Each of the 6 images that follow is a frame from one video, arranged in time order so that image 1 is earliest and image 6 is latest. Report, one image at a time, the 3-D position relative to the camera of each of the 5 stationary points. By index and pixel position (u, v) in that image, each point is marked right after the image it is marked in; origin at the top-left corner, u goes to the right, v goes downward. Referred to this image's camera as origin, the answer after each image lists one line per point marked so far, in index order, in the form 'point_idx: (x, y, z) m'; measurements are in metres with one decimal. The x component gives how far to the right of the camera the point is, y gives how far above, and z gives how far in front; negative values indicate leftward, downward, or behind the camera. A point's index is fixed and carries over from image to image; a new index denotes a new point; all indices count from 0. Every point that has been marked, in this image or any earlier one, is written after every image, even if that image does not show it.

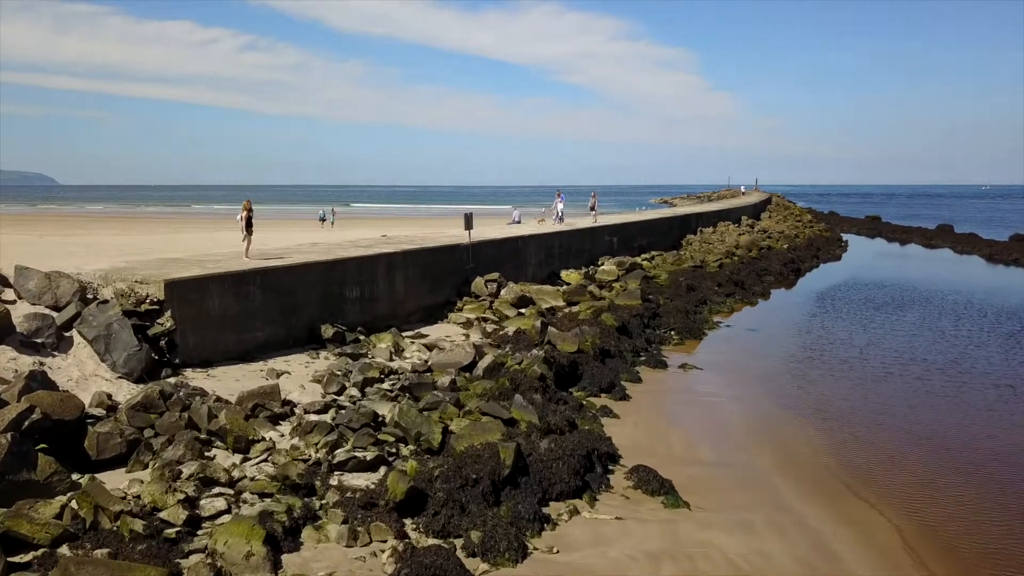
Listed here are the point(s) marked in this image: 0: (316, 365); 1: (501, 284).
0: (-3.2, -1.3, +7.2) m
1: (-0.3, +0.1, +10.9) m
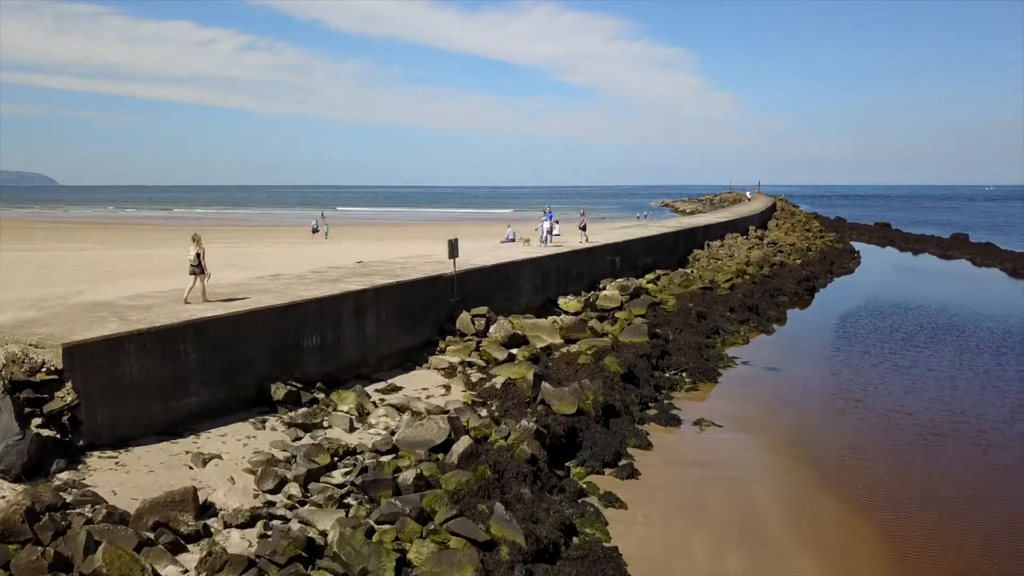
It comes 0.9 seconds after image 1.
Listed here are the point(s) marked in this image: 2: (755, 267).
0: (-3.4, -2.1, +5.9) m
1: (-0.5, -0.7, +9.6) m
2: (+9.9, +0.8, +18.0) m
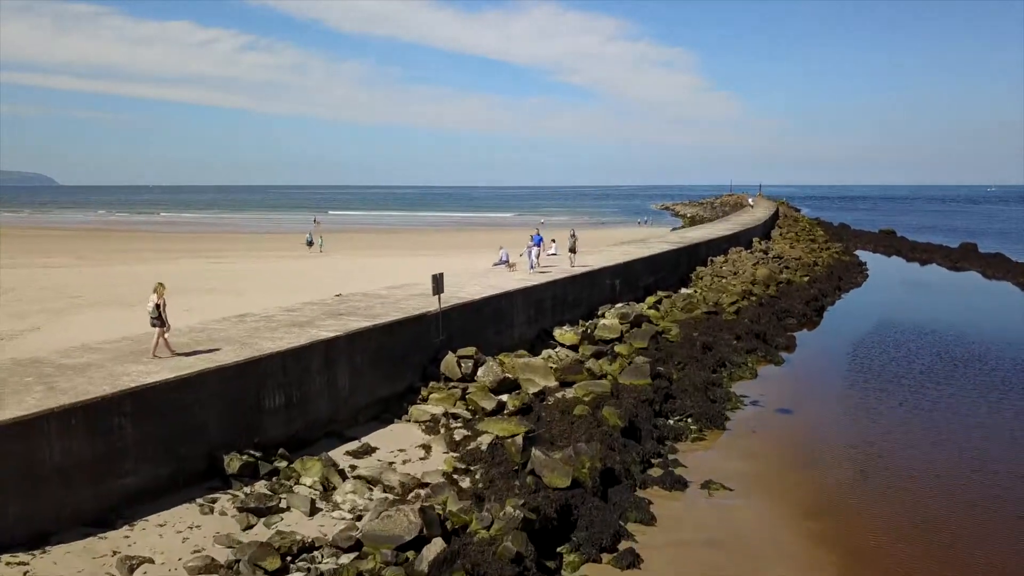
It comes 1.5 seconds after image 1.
0: (-3.6, -2.9, +5.1) m
1: (-0.7, -1.5, +8.8) m
2: (+9.7, 0.0, +17.2) m
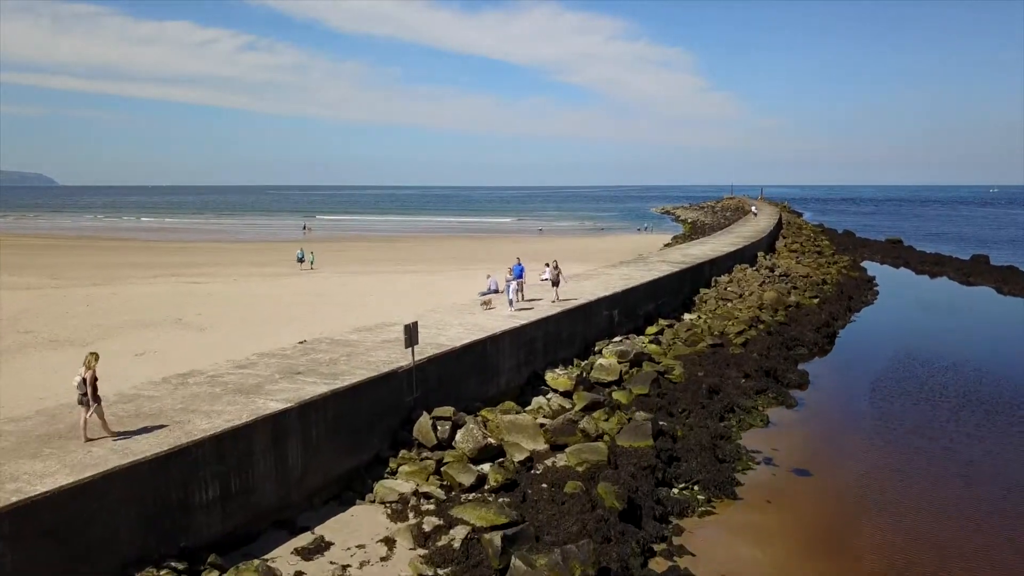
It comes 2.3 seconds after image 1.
0: (-3.9, -3.8, +4.1) m
1: (-1.0, -2.4, +7.8) m
2: (+9.4, -0.9, +16.1) m
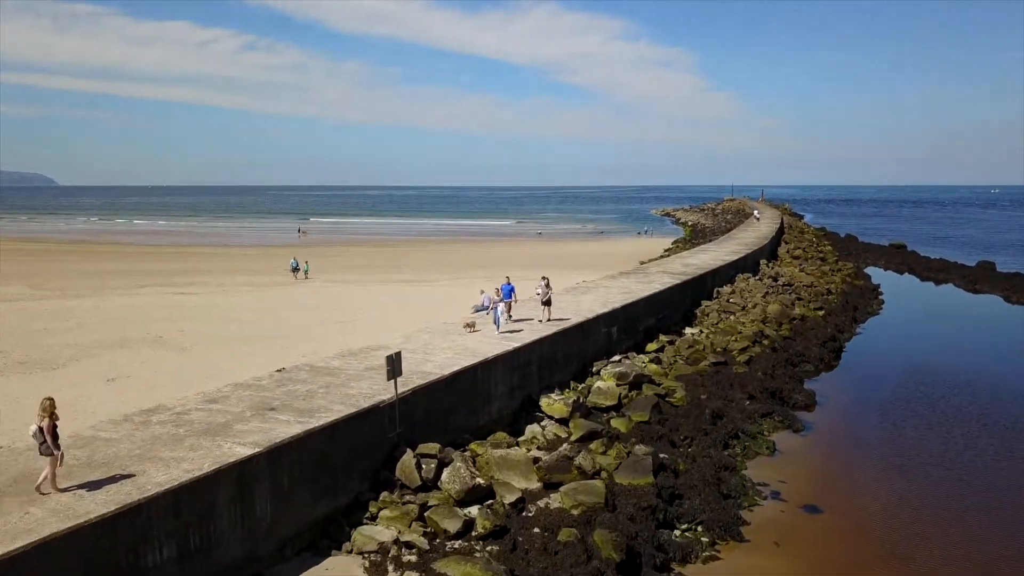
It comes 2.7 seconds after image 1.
0: (-4.1, -4.2, +3.6) m
1: (-1.1, -2.9, +7.3) m
2: (+9.2, -1.3, +15.6) m
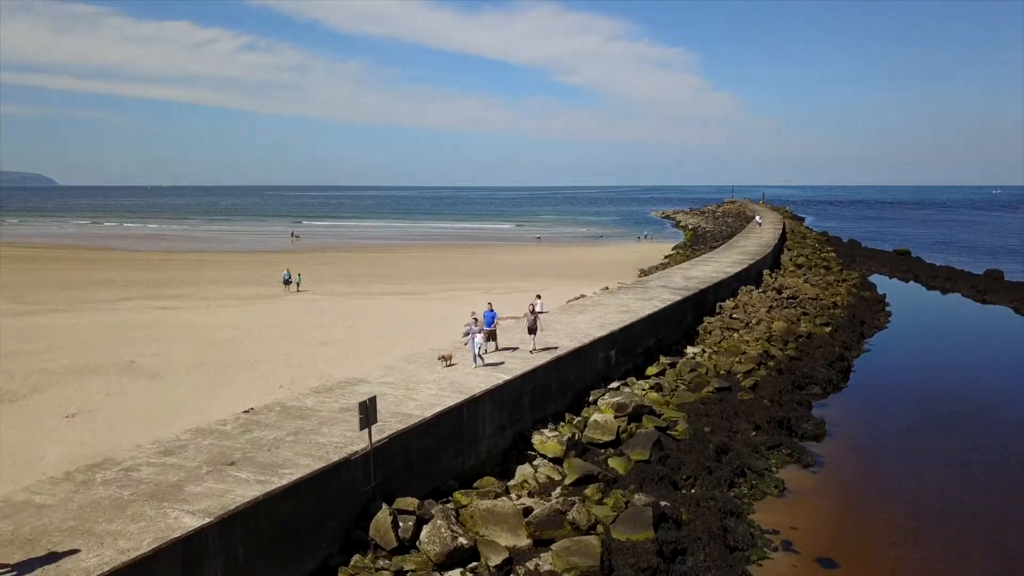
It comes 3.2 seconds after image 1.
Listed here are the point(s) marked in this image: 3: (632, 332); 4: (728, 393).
0: (-4.3, -4.8, +2.9) m
1: (-1.3, -3.4, +6.6) m
2: (+9.0, -1.9, +15.0) m
3: (+3.4, -1.3, +12.8) m
4: (+5.9, -2.9, +12.1) m
